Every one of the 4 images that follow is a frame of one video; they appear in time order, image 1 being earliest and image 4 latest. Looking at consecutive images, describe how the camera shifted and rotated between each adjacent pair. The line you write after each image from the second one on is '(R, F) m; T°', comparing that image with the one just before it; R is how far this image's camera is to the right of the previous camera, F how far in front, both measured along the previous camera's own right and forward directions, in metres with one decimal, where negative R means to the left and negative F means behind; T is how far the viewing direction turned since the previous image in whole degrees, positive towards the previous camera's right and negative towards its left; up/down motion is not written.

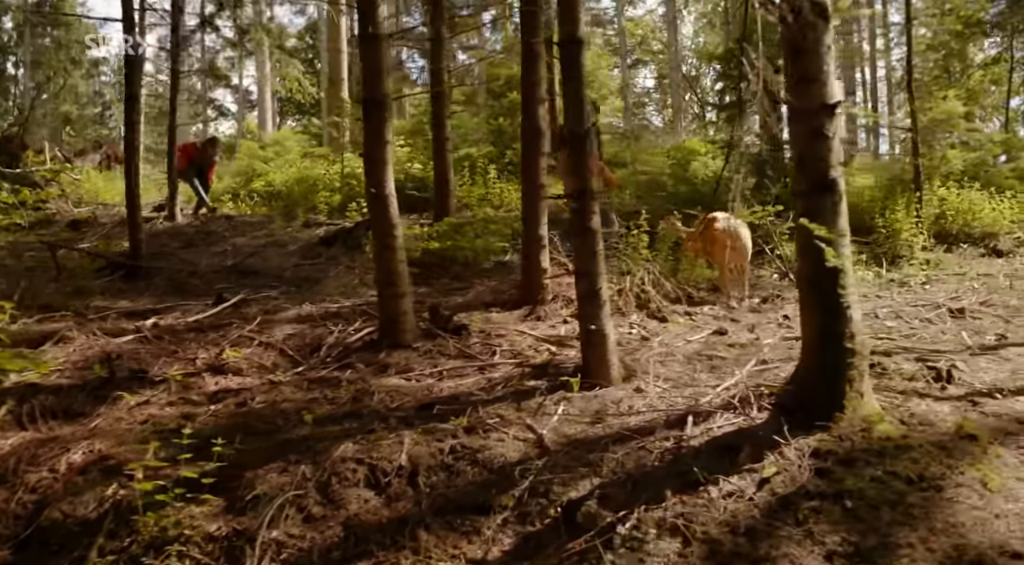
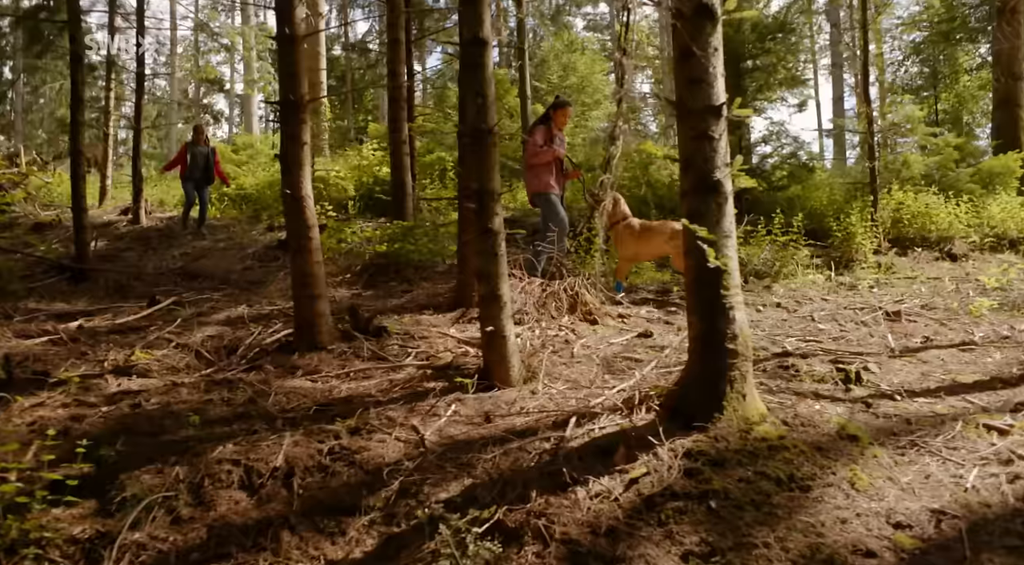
(+0.6, 0.0) m; 0°
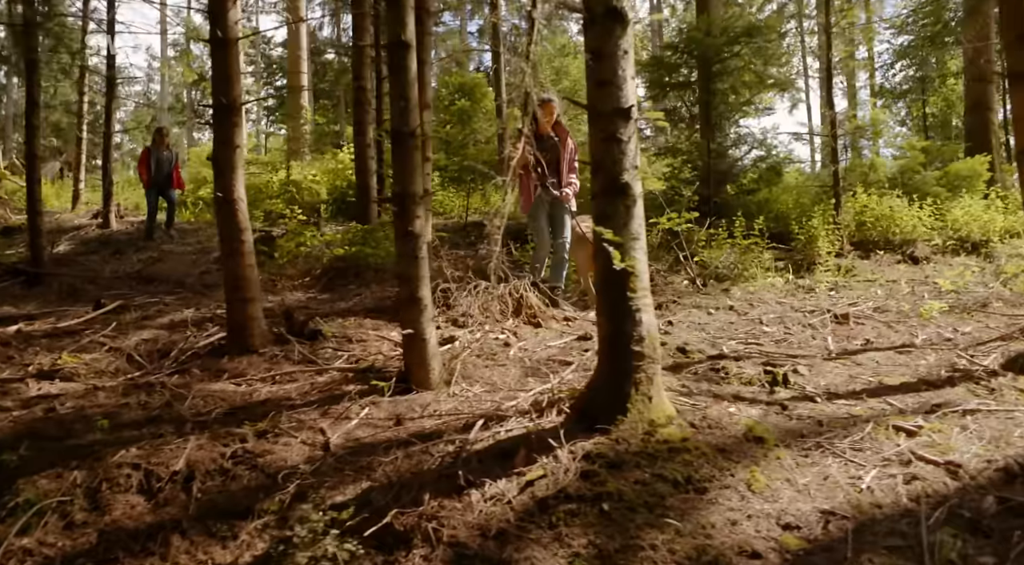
(+0.4, 0.0) m; 0°
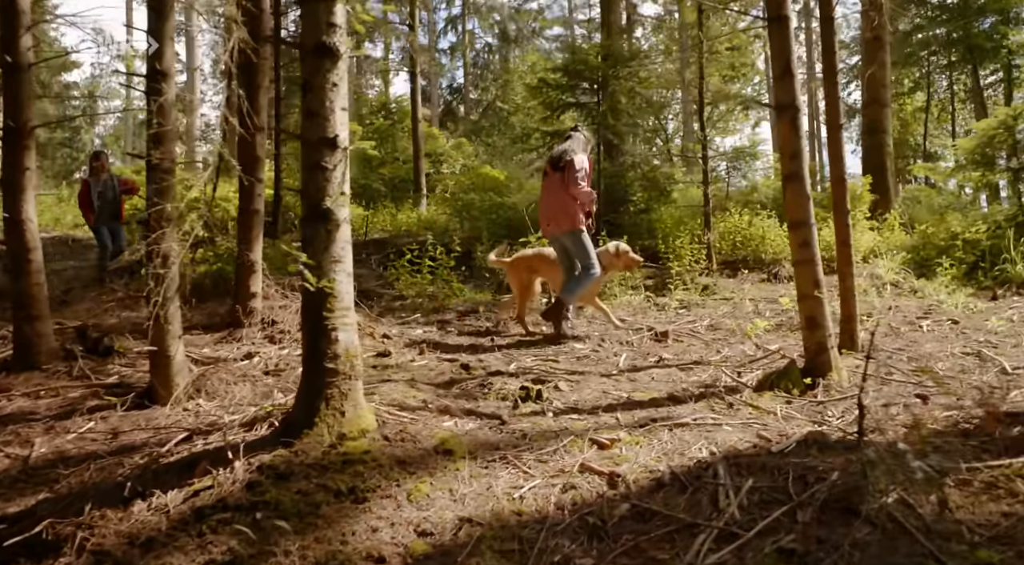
(+1.5, -0.2) m; +1°
